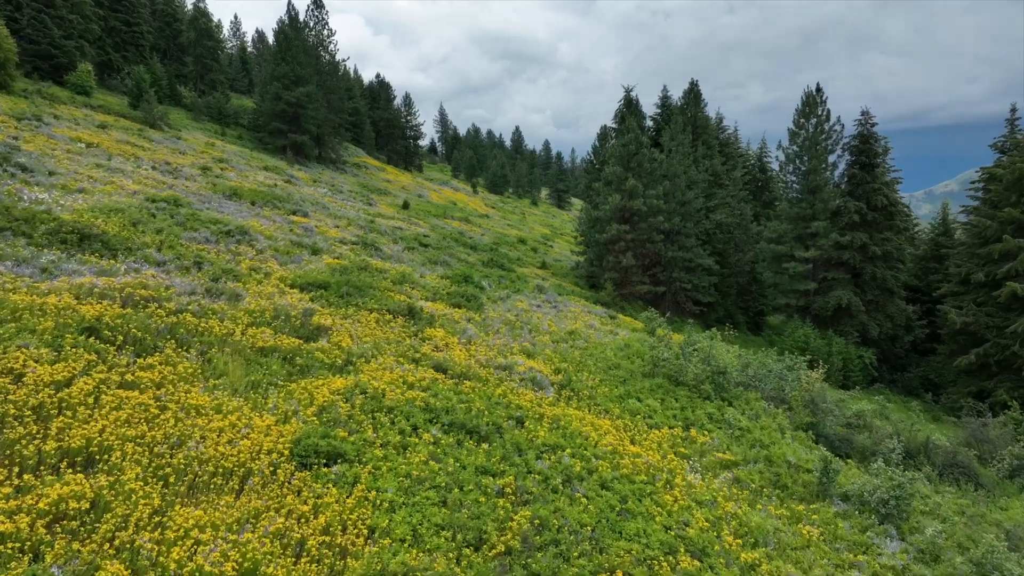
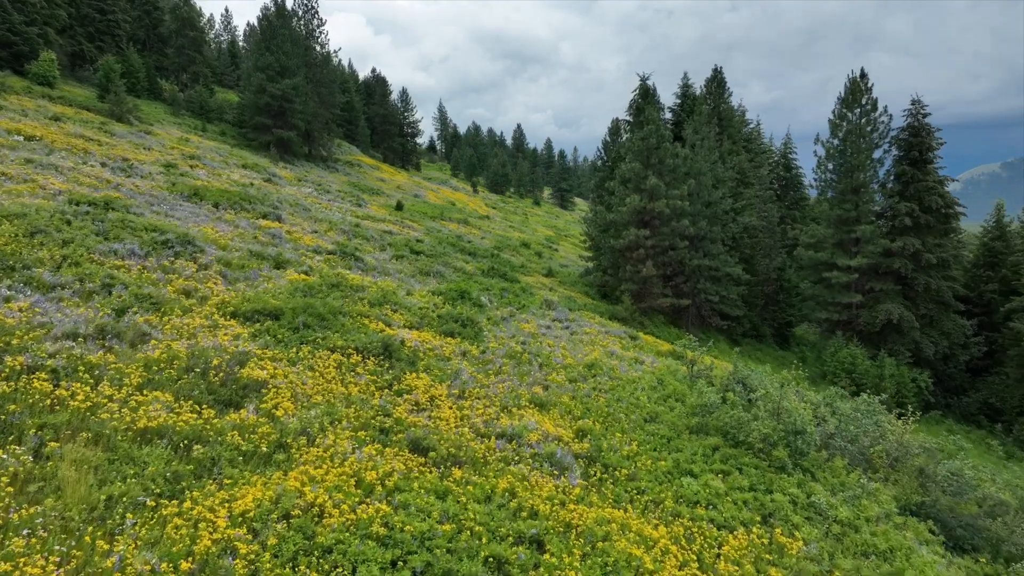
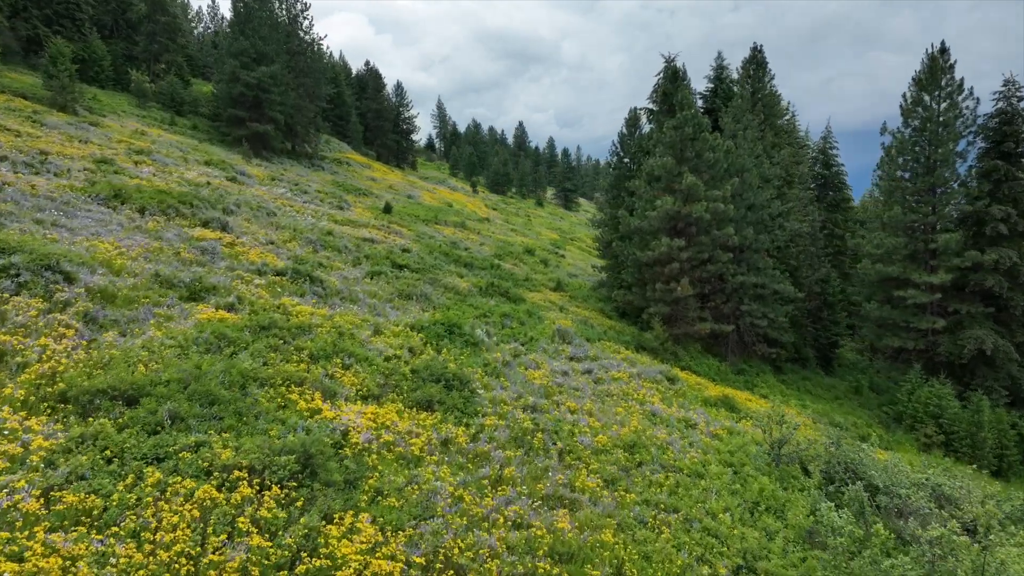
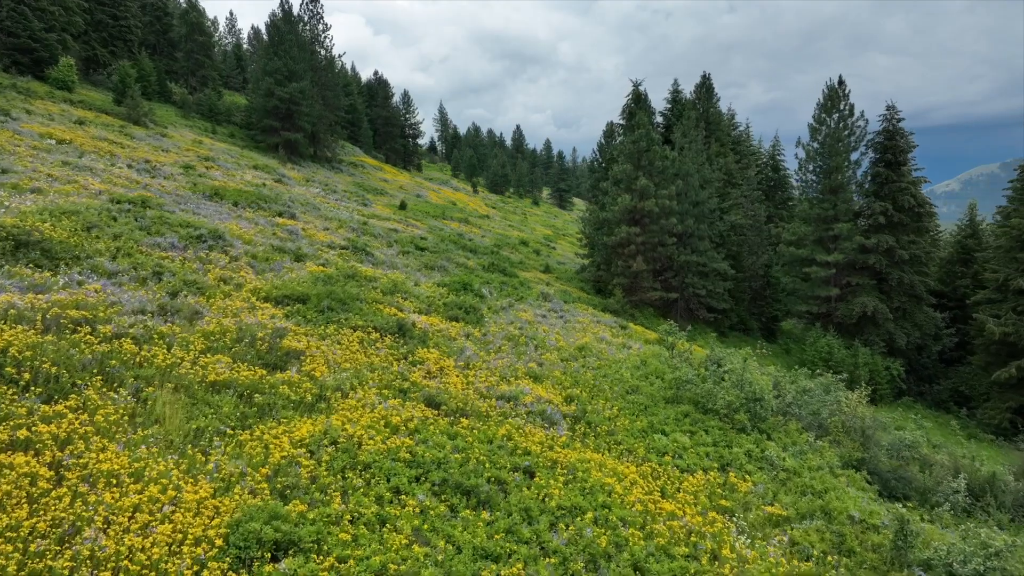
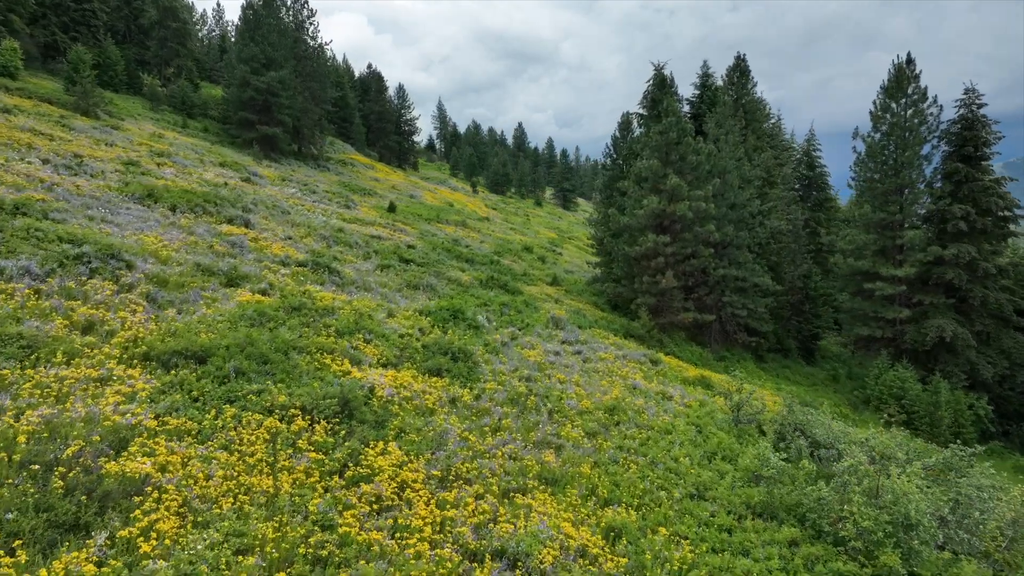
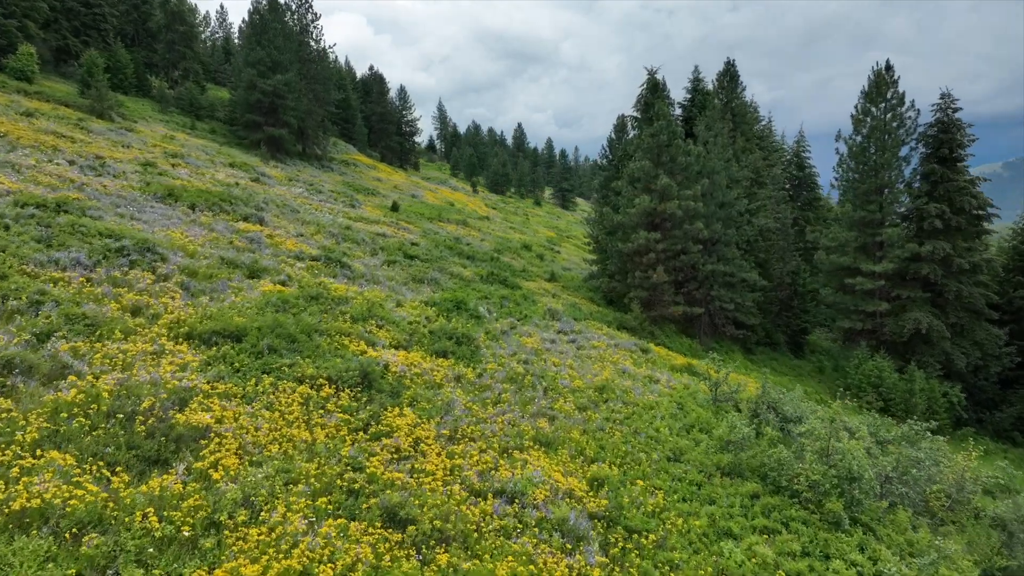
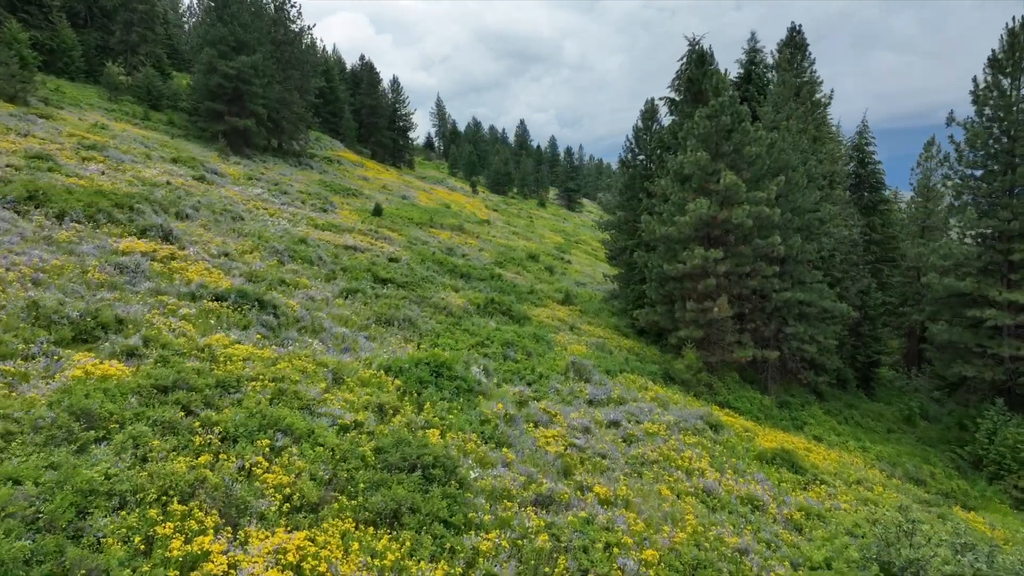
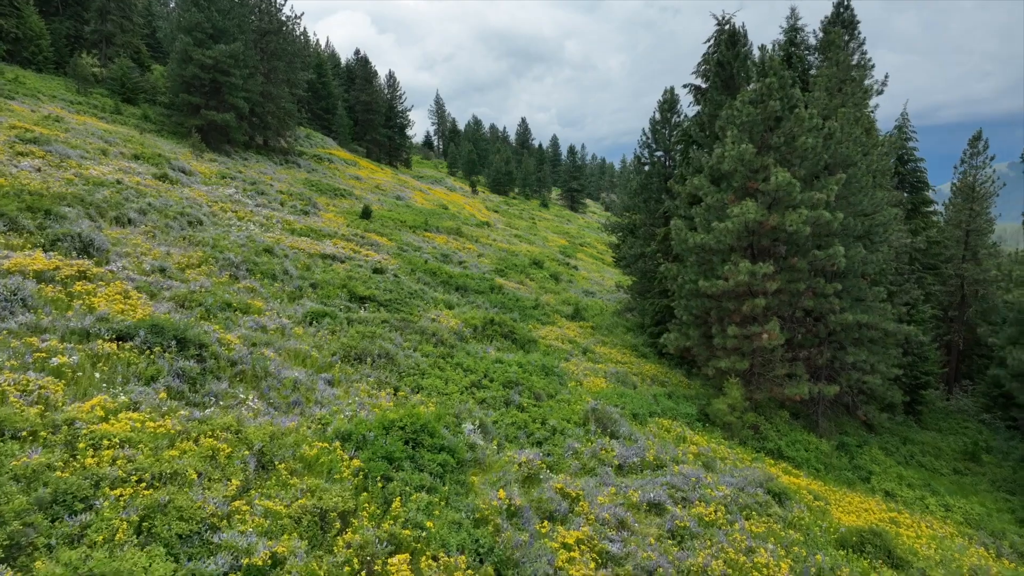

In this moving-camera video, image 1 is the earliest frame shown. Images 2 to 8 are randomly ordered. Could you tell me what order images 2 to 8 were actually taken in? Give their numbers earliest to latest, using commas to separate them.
4, 2, 6, 5, 3, 7, 8
